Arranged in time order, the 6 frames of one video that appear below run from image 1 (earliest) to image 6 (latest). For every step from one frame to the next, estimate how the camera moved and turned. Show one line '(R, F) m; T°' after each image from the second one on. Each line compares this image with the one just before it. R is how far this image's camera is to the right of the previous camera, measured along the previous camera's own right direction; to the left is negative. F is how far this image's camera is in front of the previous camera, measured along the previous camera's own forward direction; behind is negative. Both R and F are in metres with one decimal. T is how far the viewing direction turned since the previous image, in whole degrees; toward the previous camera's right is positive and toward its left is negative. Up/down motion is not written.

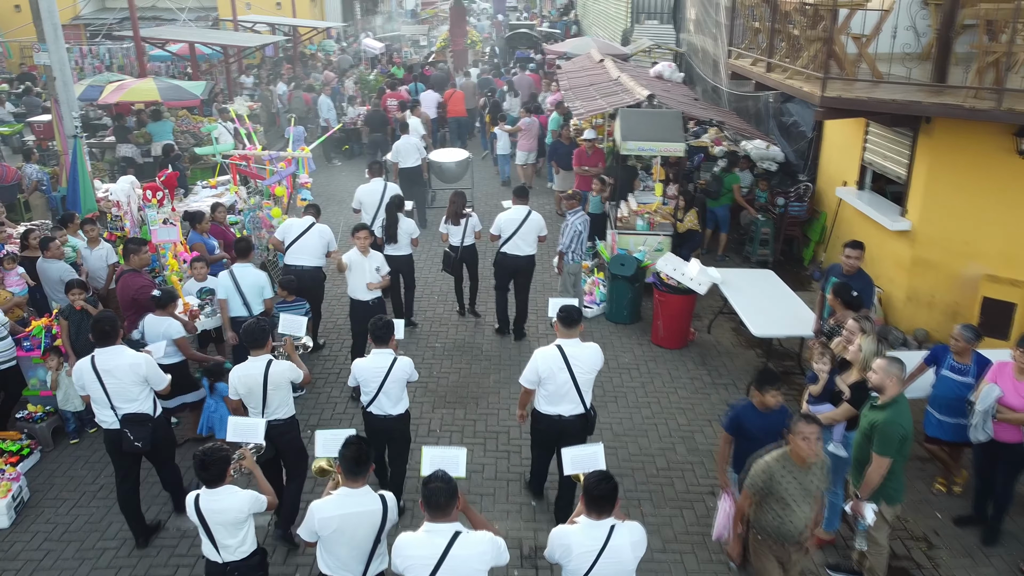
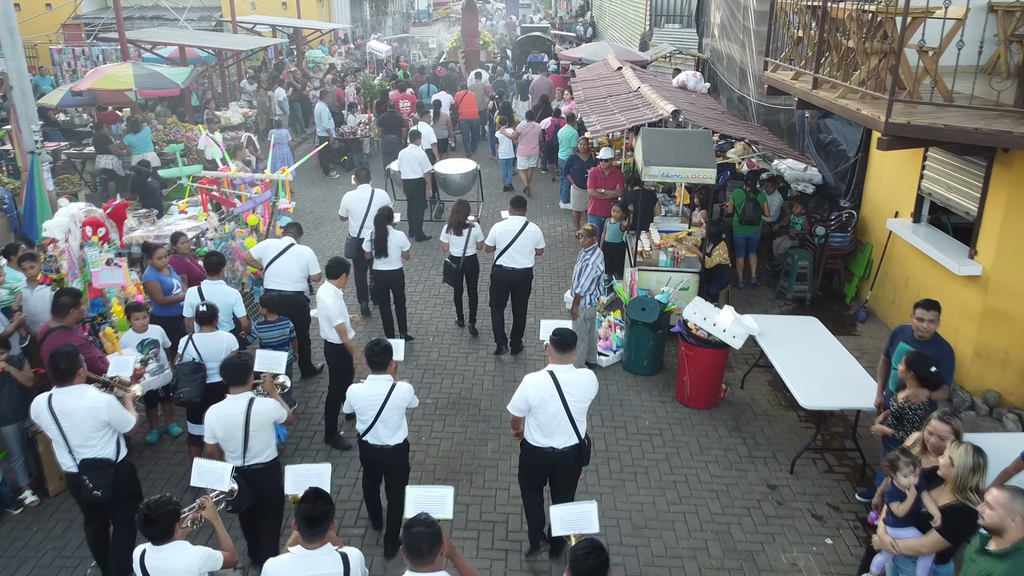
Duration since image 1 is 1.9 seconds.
(+0.1, +1.1) m; -1°
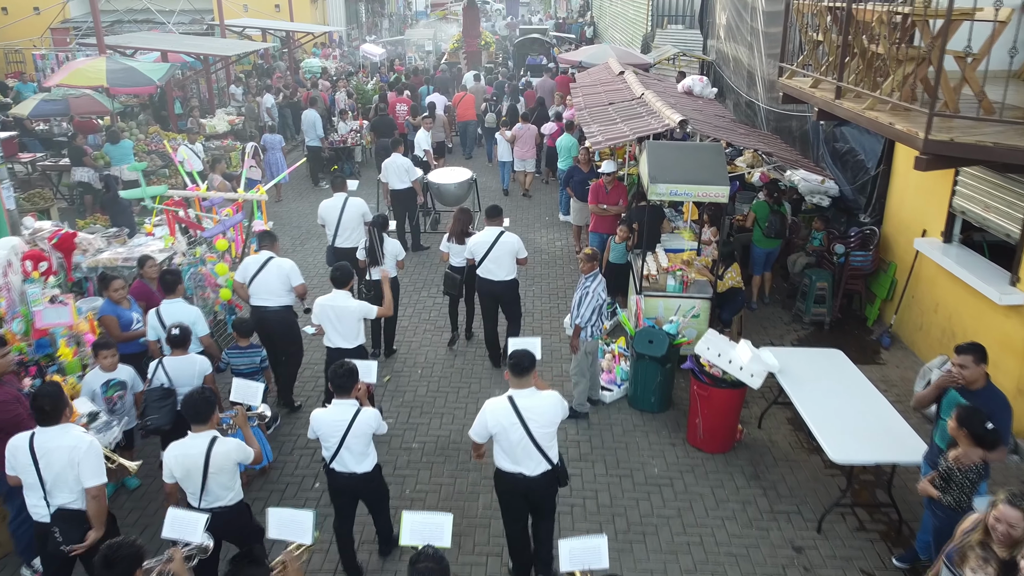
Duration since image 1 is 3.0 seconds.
(+0.1, +0.6) m; 0°
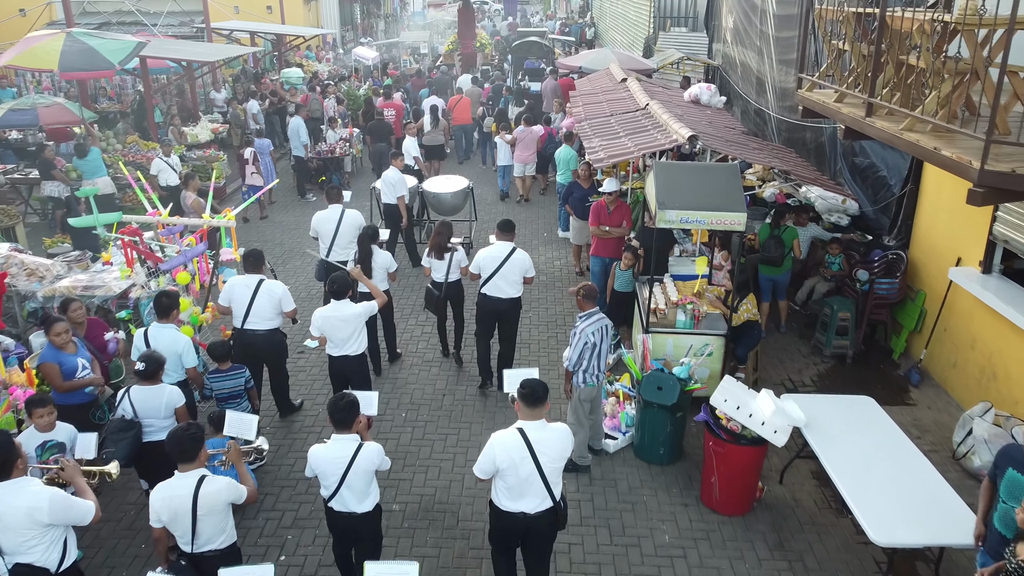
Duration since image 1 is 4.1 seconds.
(+0.1, +0.7) m; 0°
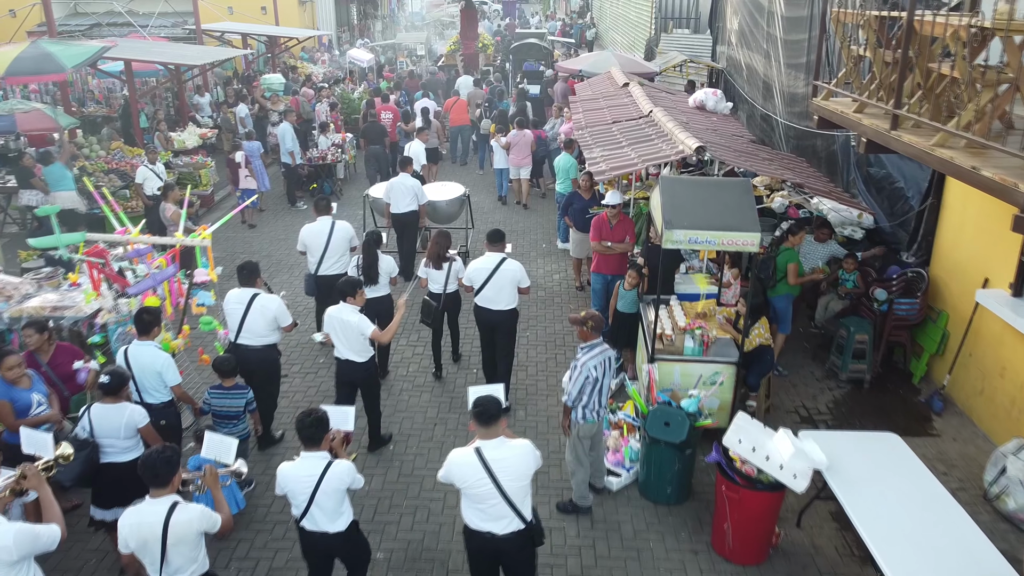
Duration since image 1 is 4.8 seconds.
(0.0, +0.5) m; 0°
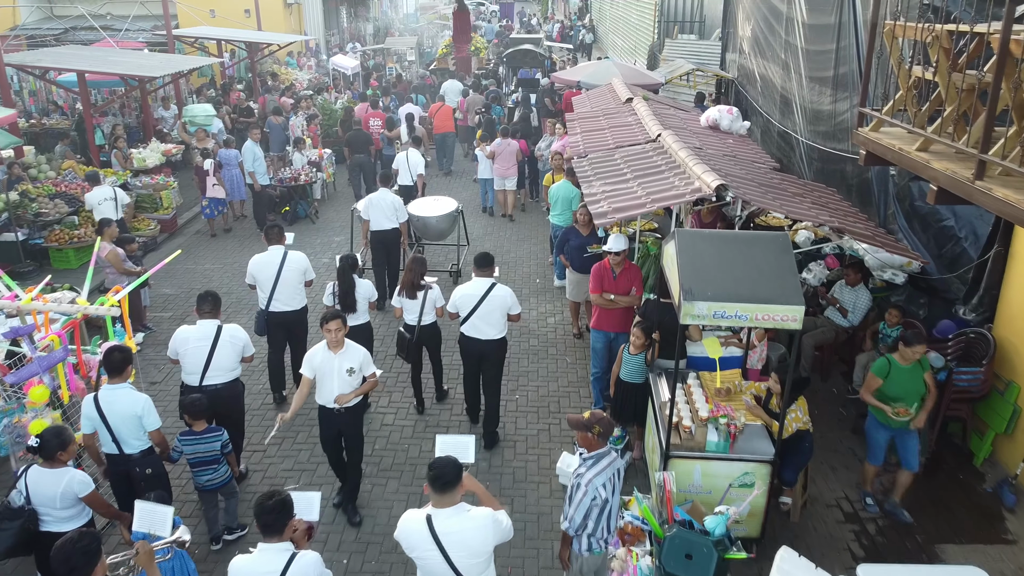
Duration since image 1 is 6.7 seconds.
(+0.1, +1.2) m; 0°
